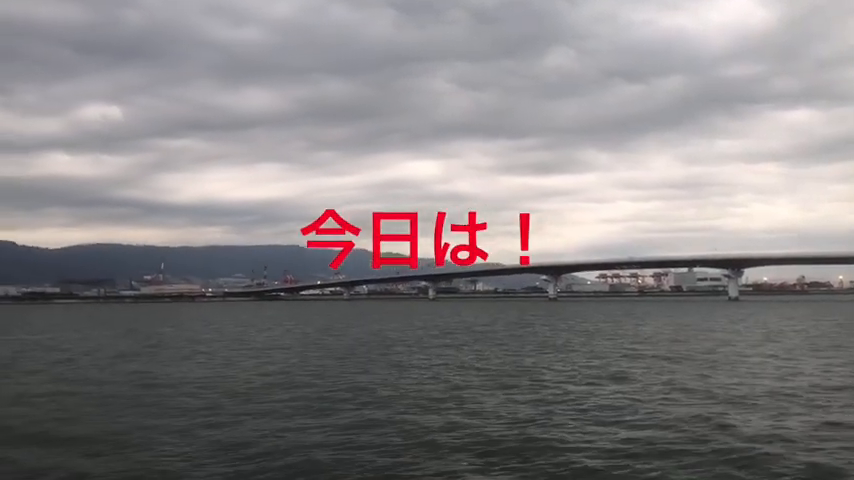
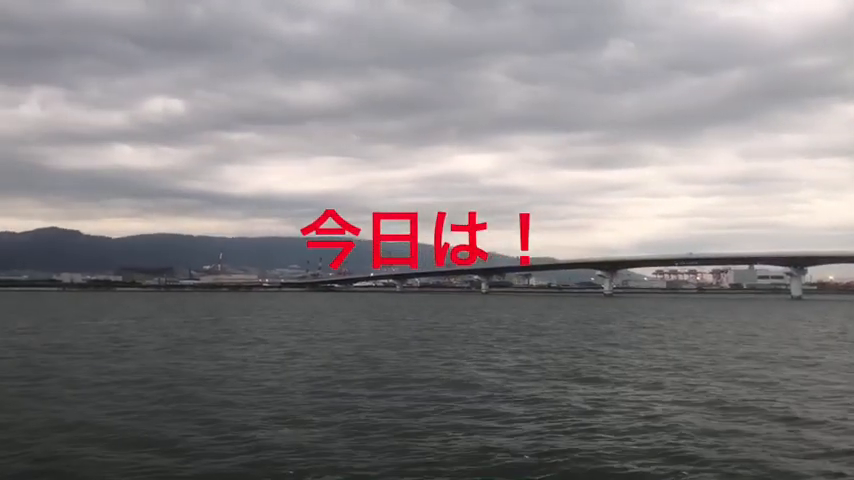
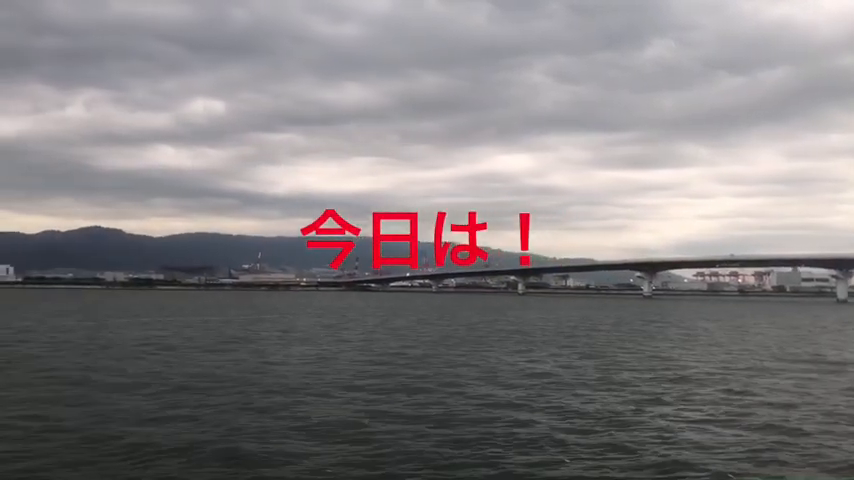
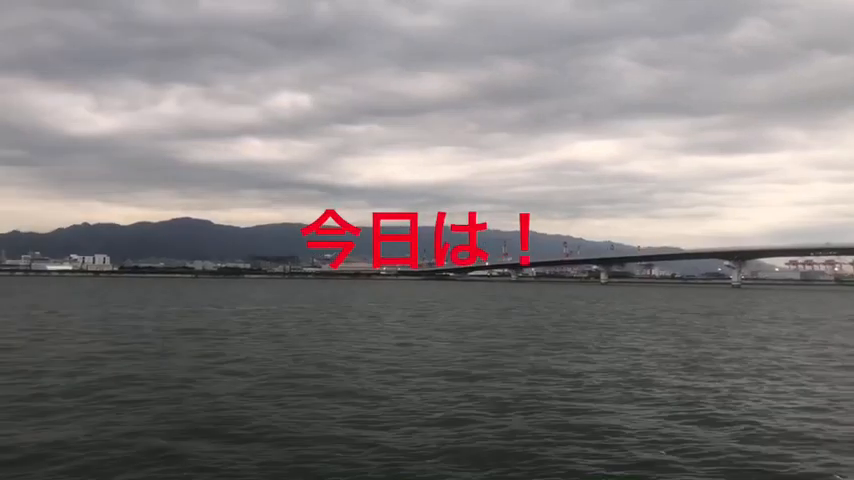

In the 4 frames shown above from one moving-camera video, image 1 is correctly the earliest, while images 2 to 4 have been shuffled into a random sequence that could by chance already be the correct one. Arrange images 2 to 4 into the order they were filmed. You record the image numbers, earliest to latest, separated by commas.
2, 3, 4
